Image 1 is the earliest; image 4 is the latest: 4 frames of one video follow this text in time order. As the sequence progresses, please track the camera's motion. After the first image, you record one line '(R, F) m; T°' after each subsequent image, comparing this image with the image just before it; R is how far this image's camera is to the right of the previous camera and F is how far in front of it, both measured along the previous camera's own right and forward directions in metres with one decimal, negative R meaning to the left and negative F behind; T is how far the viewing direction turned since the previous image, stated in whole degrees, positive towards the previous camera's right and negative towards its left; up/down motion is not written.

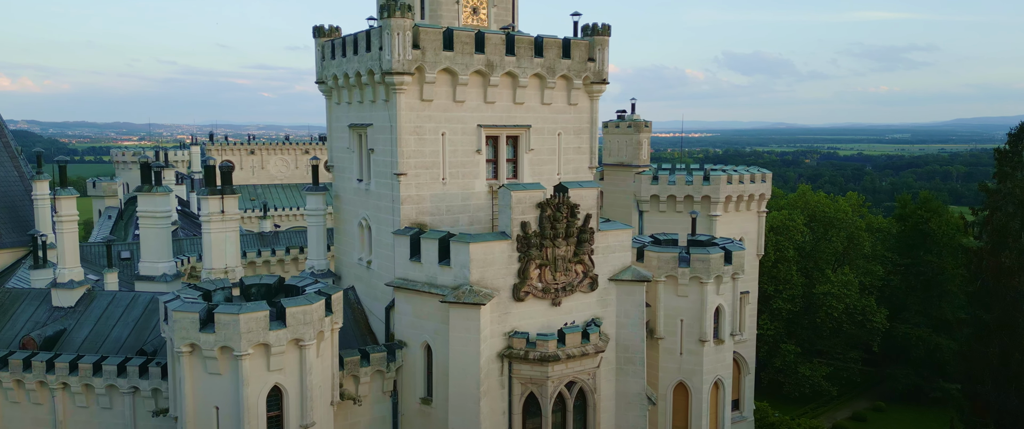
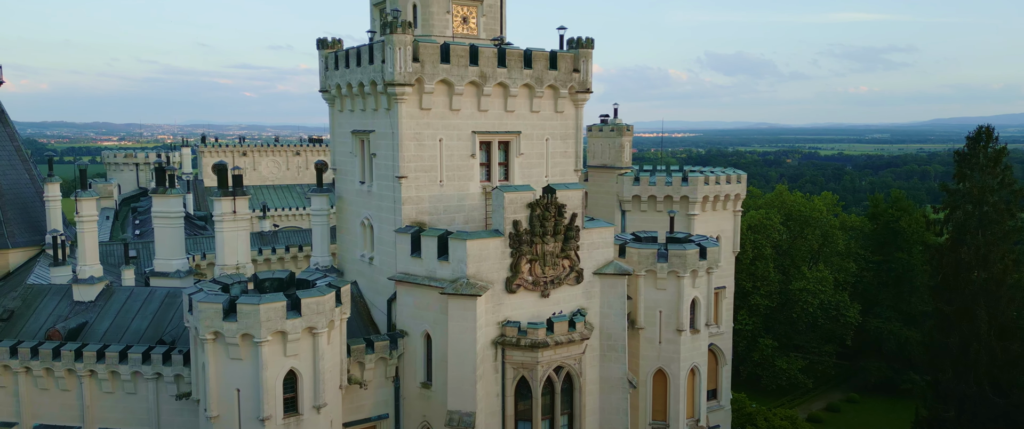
(-0.2, -1.6) m; +1°
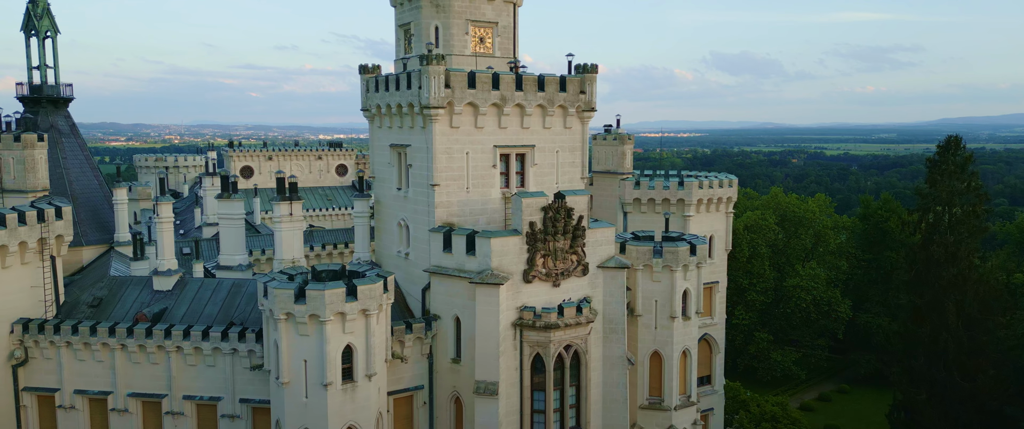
(-0.3, -3.6) m; 0°
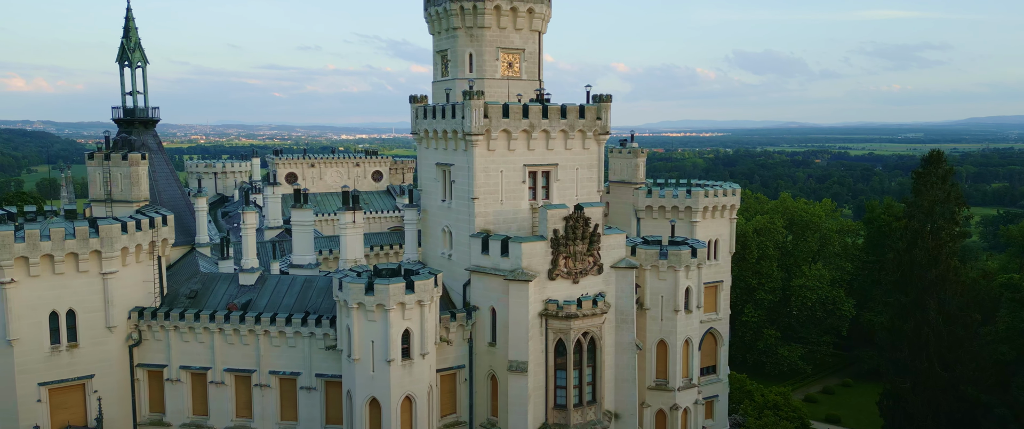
(-0.2, -4.7) m; -2°
